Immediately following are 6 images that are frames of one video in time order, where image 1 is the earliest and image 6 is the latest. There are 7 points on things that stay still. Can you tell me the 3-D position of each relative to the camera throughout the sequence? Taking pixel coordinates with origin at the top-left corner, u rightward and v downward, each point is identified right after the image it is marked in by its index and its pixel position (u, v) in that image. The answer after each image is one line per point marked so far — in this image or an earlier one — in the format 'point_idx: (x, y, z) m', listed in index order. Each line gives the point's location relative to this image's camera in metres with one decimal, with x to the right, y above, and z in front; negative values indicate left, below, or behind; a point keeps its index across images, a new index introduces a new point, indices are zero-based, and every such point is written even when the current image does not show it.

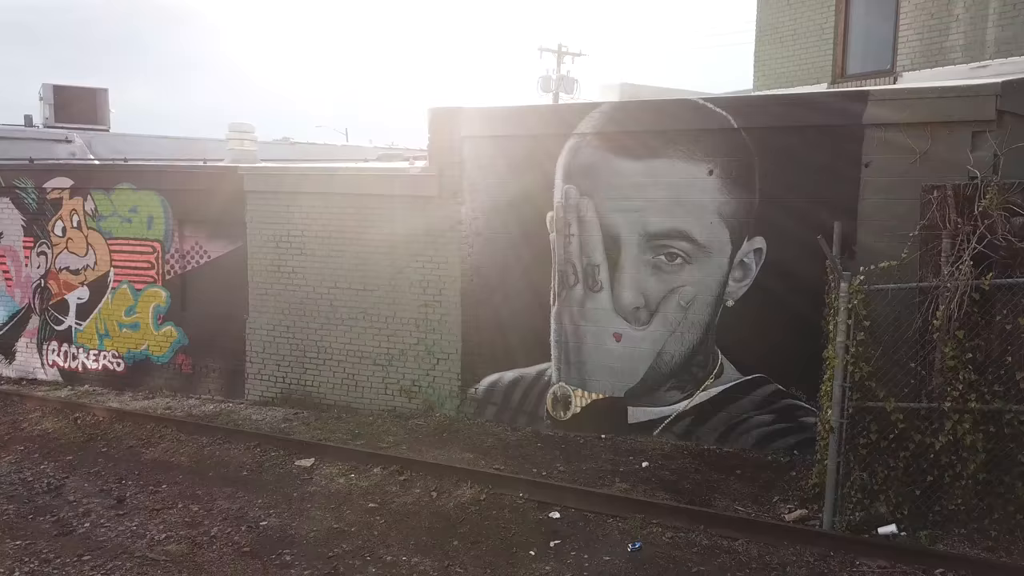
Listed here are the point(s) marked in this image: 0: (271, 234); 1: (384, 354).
0: (-4.1, +0.9, +8.2) m
1: (-2.1, -1.1, +7.8) m
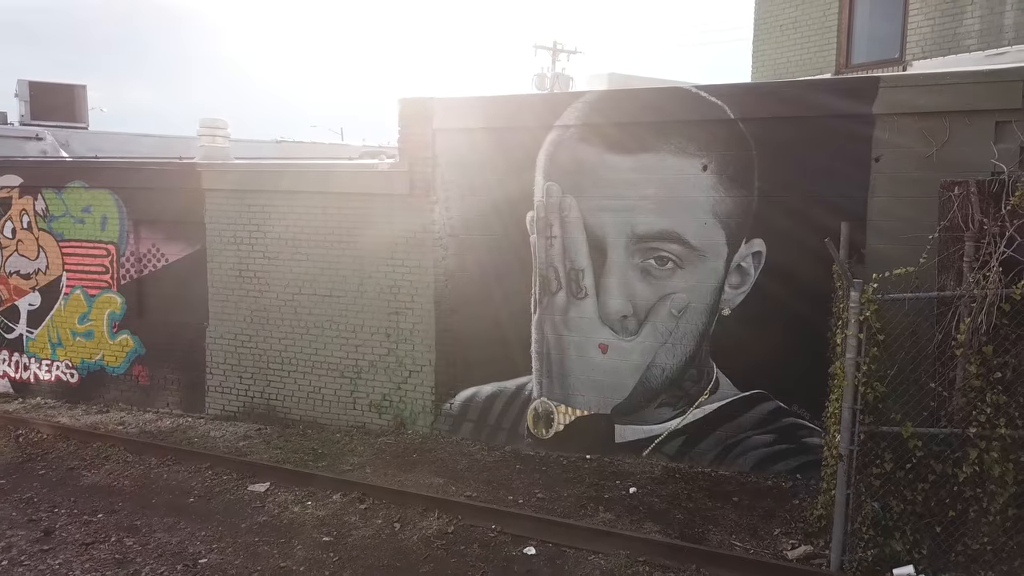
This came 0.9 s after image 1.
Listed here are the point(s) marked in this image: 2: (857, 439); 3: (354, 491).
0: (-4.4, +0.8, +7.6) m
1: (-2.4, -1.2, +7.2) m
2: (+3.1, -1.4, +4.4) m
3: (-1.9, -2.4, +5.7) m
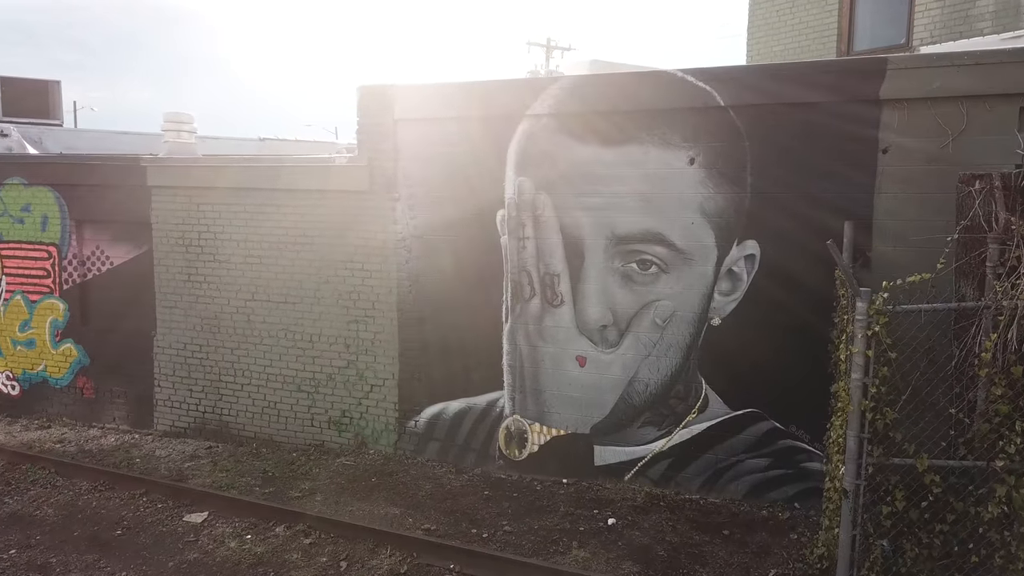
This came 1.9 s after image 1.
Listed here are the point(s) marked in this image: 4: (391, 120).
0: (-4.8, +0.7, +6.9) m
1: (-2.8, -1.3, +6.6) m
2: (+2.7, -1.4, +3.8) m
3: (-2.2, -2.5, +5.1) m
4: (-1.5, +2.1, +6.1) m
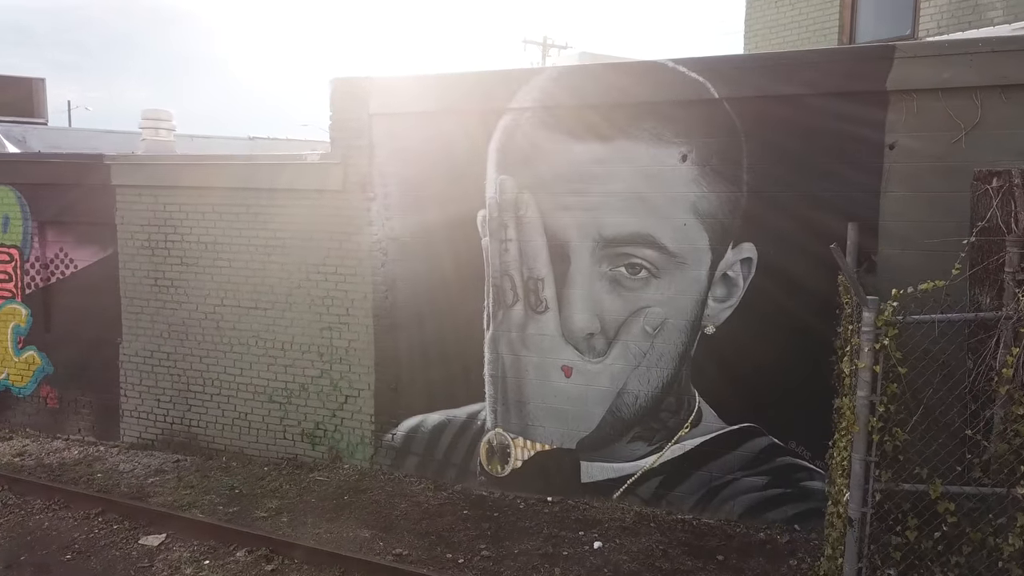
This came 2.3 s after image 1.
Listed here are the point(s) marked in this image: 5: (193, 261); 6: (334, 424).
0: (-5.0, +0.7, +6.6) m
1: (-3.0, -1.3, +6.3) m
2: (+2.5, -1.5, +3.4) m
3: (-2.5, -2.6, +4.8) m
4: (-1.7, +2.1, +5.8) m
5: (-4.2, +0.4, +6.4) m
6: (-2.3, -1.7, +6.1) m
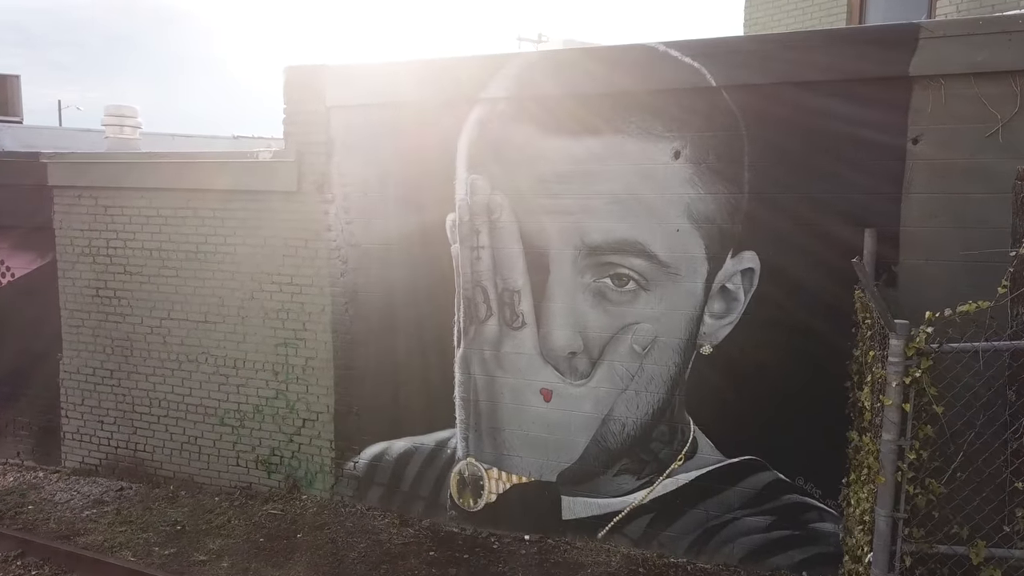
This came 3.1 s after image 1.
0: (-5.2, +0.5, +6.0) m
1: (-3.3, -1.5, +5.7) m
2: (+2.3, -1.6, +2.8) m
3: (-2.7, -2.7, +4.2) m
4: (-2.0, +1.9, +5.2) m
5: (-4.5, +0.2, +5.8) m
6: (-2.5, -1.8, +5.5) m
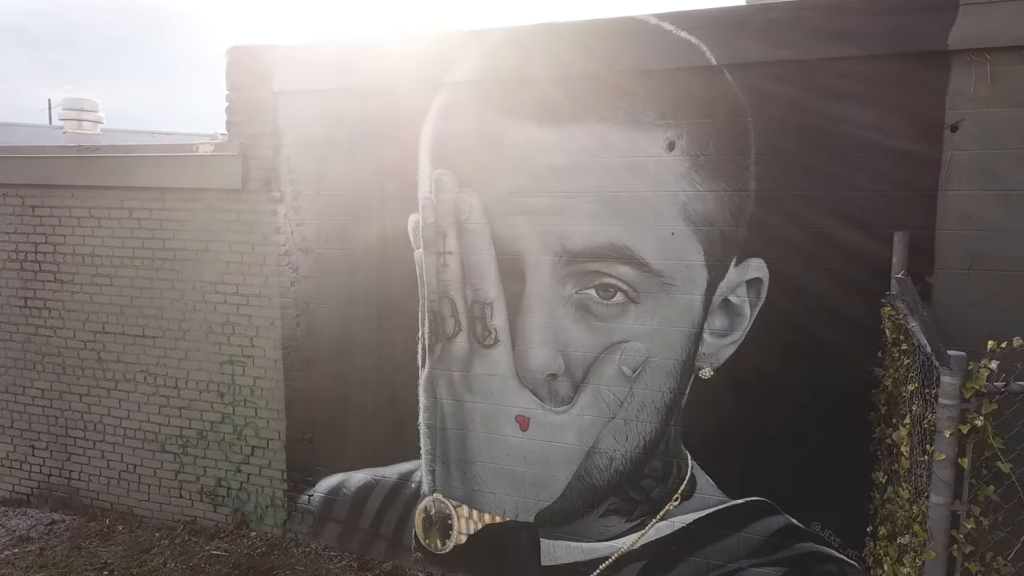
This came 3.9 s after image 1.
0: (-5.5, +0.4, +5.3) m
1: (-3.5, -1.6, +5.0) m
2: (+2.0, -1.7, +2.2) m
3: (-3.0, -2.8, +3.6) m
4: (-2.3, +1.8, +4.6) m
5: (-4.8, +0.1, +5.2) m
6: (-2.8, -1.9, +4.9) m
